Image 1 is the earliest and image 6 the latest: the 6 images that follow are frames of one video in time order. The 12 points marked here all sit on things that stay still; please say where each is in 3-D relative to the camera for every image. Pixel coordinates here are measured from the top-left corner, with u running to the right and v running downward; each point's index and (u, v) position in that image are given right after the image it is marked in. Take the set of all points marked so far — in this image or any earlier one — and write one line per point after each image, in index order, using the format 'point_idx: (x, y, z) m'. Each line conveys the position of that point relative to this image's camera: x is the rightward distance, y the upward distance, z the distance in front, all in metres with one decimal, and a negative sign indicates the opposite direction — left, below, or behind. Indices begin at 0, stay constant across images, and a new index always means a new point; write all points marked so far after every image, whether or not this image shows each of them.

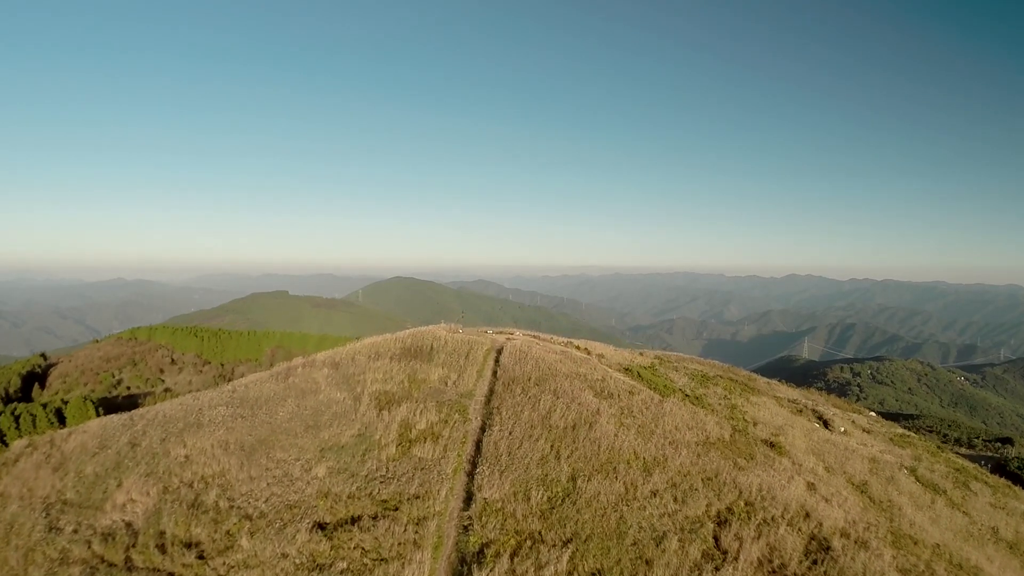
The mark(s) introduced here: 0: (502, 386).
0: (-0.4, -3.7, +16.5) m
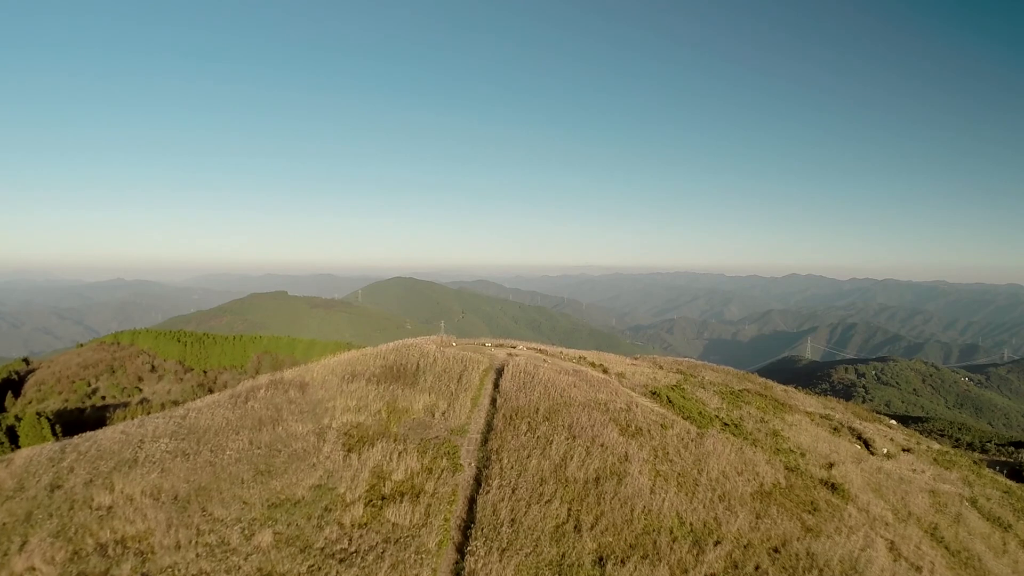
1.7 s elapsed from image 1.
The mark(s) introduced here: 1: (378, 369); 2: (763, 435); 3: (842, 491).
0: (-0.3, -4.0, +13.2) m
1: (-5.4, -3.4, +17.7) m
2: (+10.0, -5.9, +17.7) m
3: (+11.7, -7.2, +15.8) m
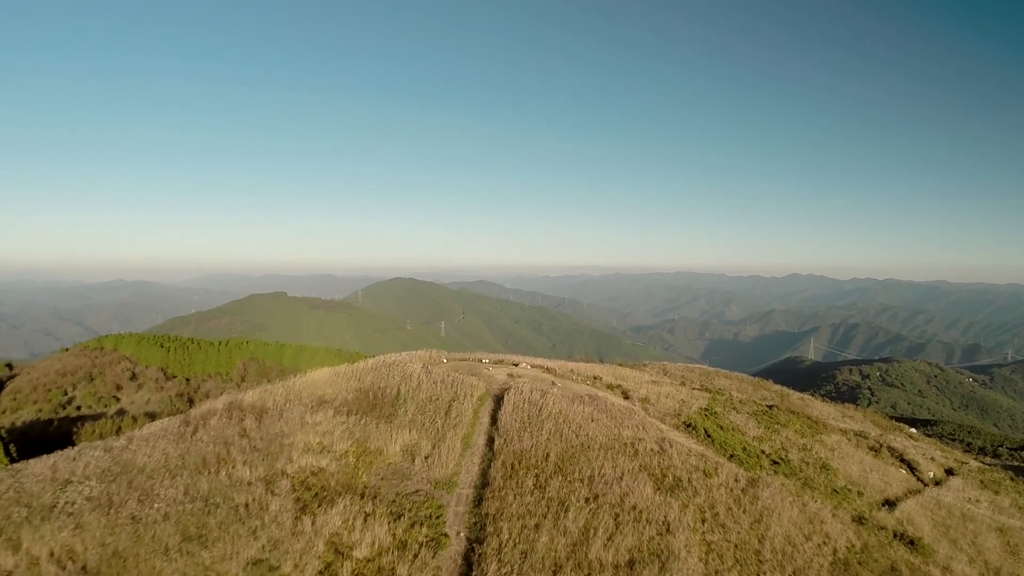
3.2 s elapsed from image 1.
0: (-0.2, -4.2, +10.3) m
1: (-5.4, -3.6, +14.8) m
2: (+10.0, -6.1, +14.8) m
3: (+11.7, -7.4, +12.9) m
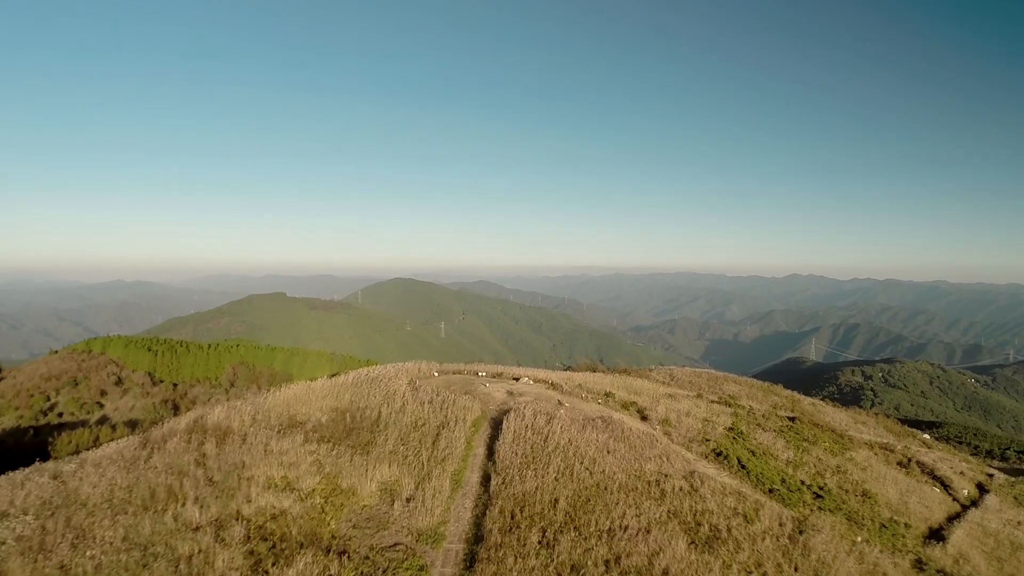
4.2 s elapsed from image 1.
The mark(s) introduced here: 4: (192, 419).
0: (-0.2, -4.3, +8.5) m
1: (-5.4, -3.7, +13.0) m
2: (+10.0, -6.2, +13.0) m
3: (+11.7, -7.5, +11.0) m
4: (-11.2, -4.6, +15.6) m
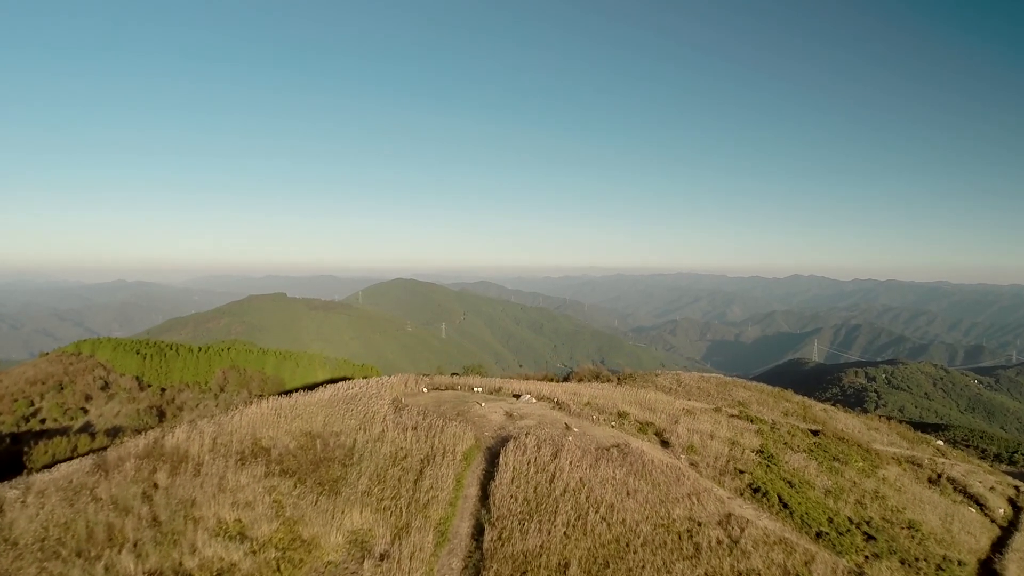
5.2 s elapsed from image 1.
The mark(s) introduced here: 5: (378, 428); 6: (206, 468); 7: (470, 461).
0: (-0.3, -4.4, +6.8) m
1: (-5.4, -3.8, +11.3) m
2: (+10.0, -6.4, +11.3) m
3: (+11.7, -7.6, +9.4) m
4: (-11.2, -4.7, +13.9) m
5: (-3.7, -3.6, +12.7) m
6: (-7.3, -4.2, +10.7) m
7: (-1.1, -4.1, +11.2) m
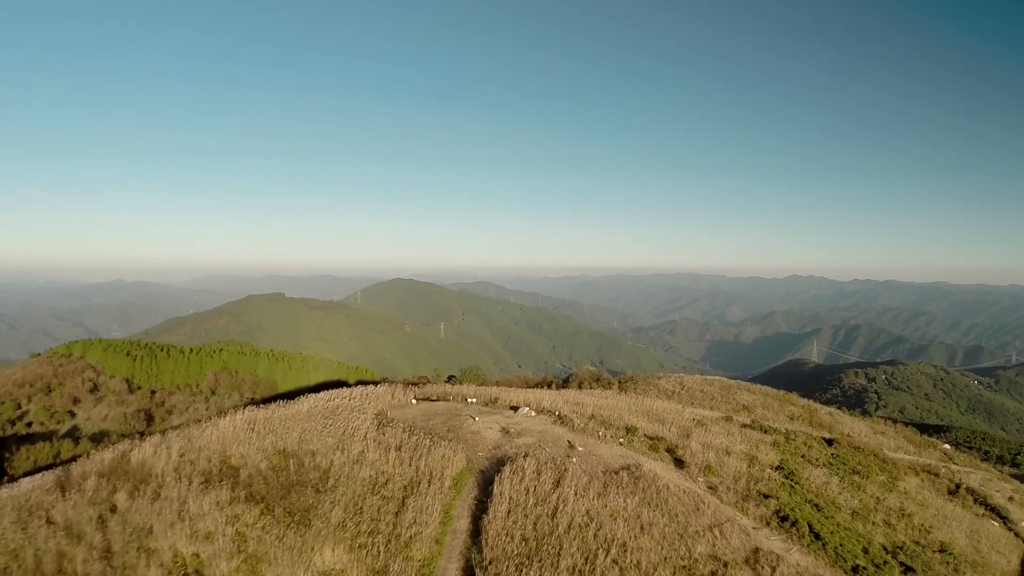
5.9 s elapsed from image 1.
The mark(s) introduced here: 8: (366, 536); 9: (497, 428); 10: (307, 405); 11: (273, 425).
0: (-0.3, -4.5, +5.8) m
1: (-5.4, -3.9, +10.3) m
2: (+9.9, -6.4, +10.3) m
3: (+11.7, -7.7, +8.3) m
4: (-11.3, -4.7, +12.9) m
5: (-3.8, -3.6, +11.7) m
6: (-7.3, -4.2, +9.6) m
7: (-1.1, -4.1, +10.1) m
8: (-2.6, -4.3, +8.4) m
9: (-0.3, -4.1, +14.7) m
10: (-7.0, -3.7, +15.8) m
11: (-6.8, -3.7, +13.0) m
